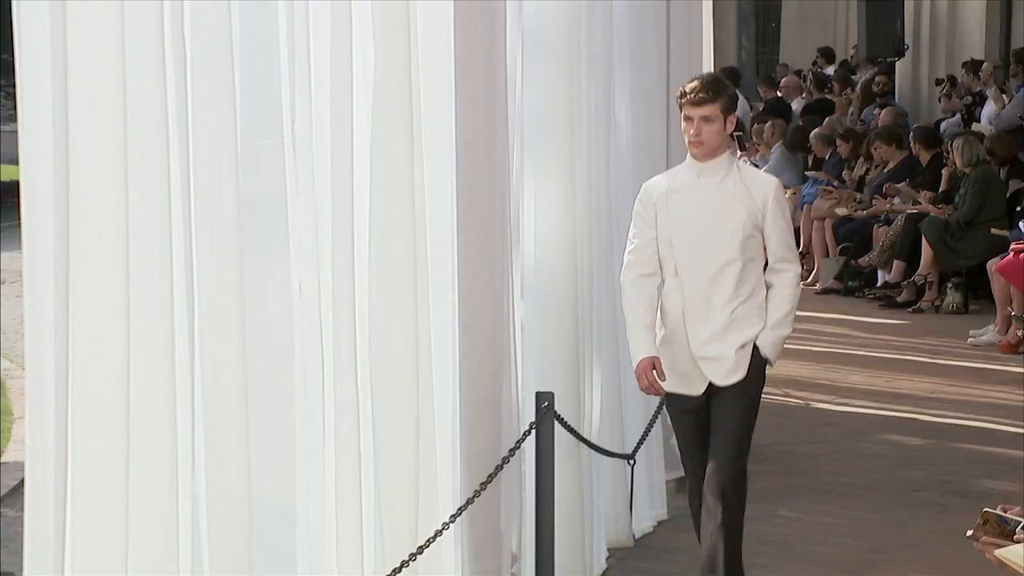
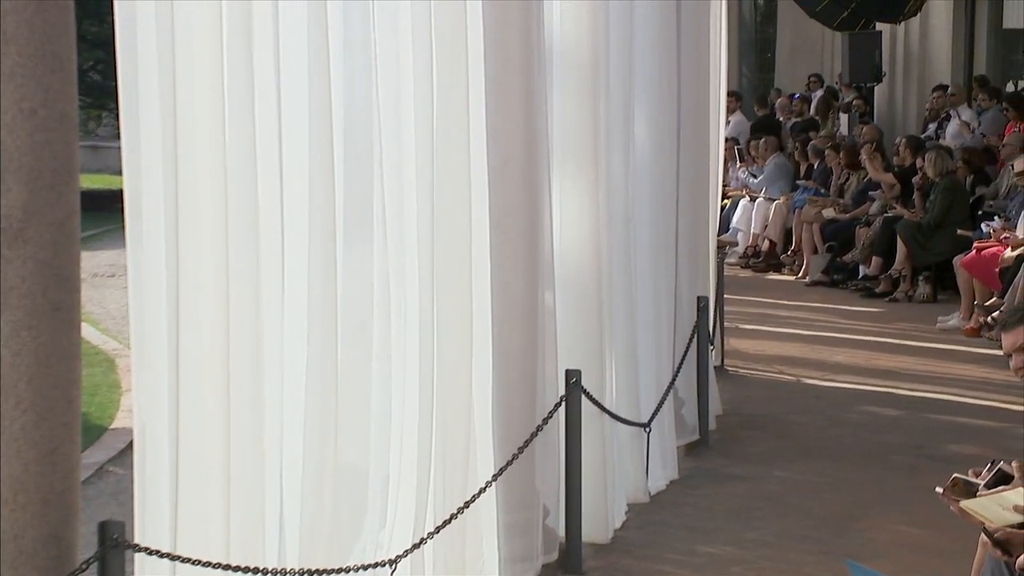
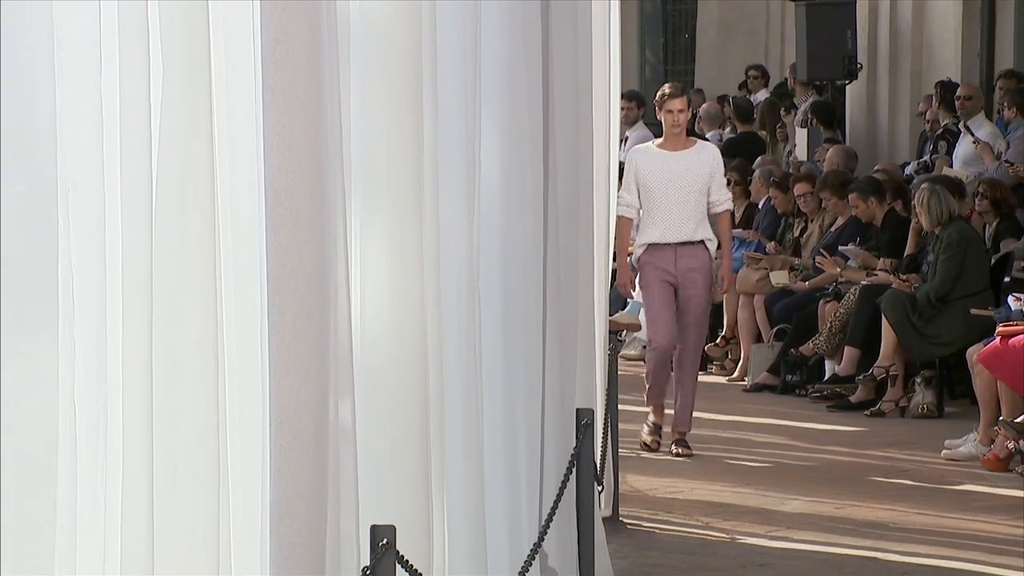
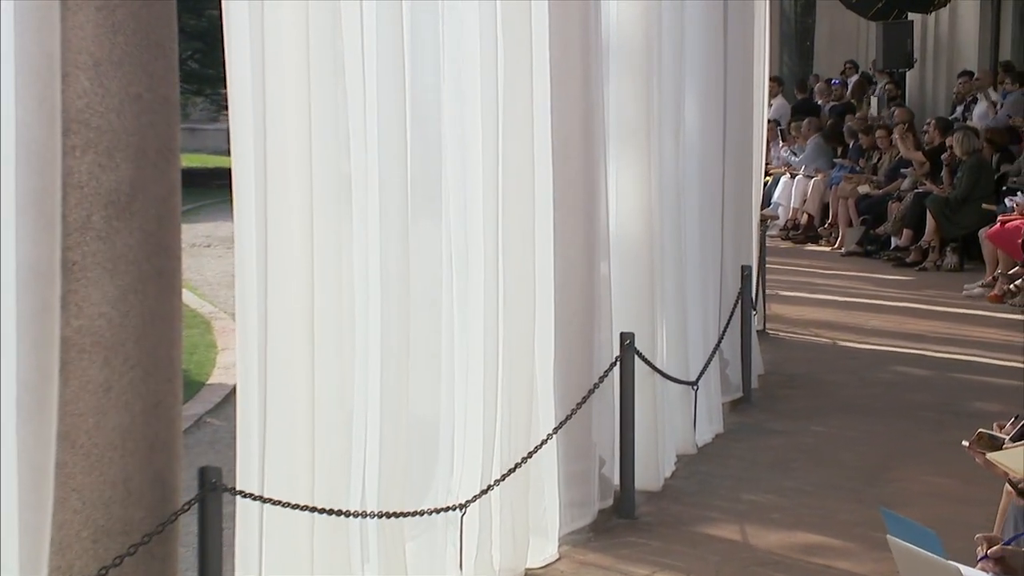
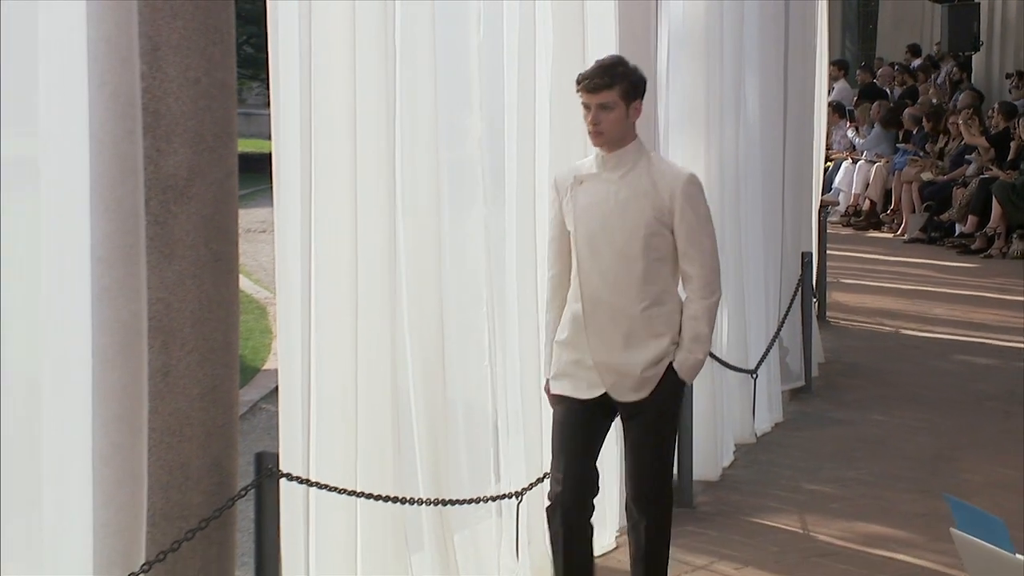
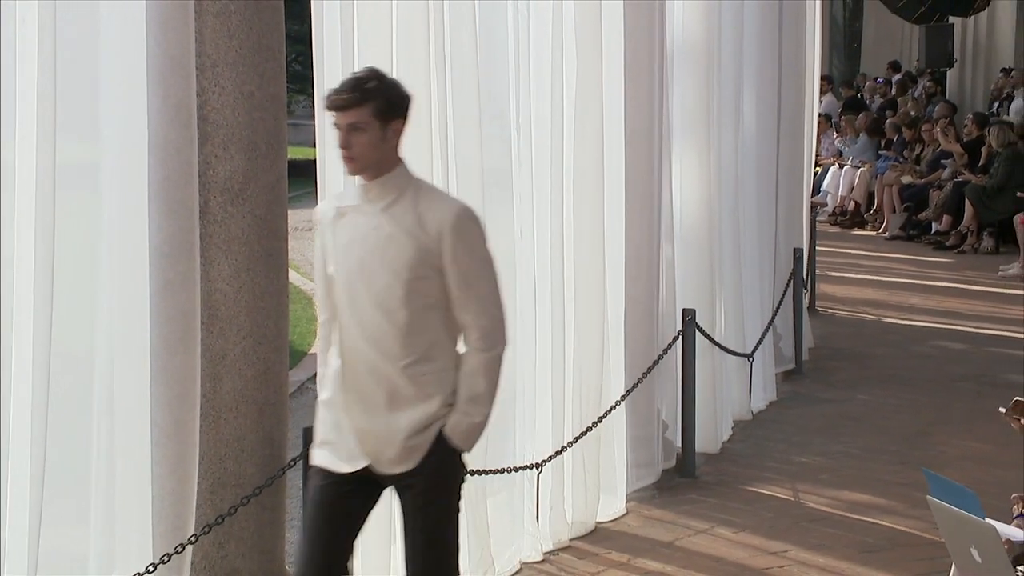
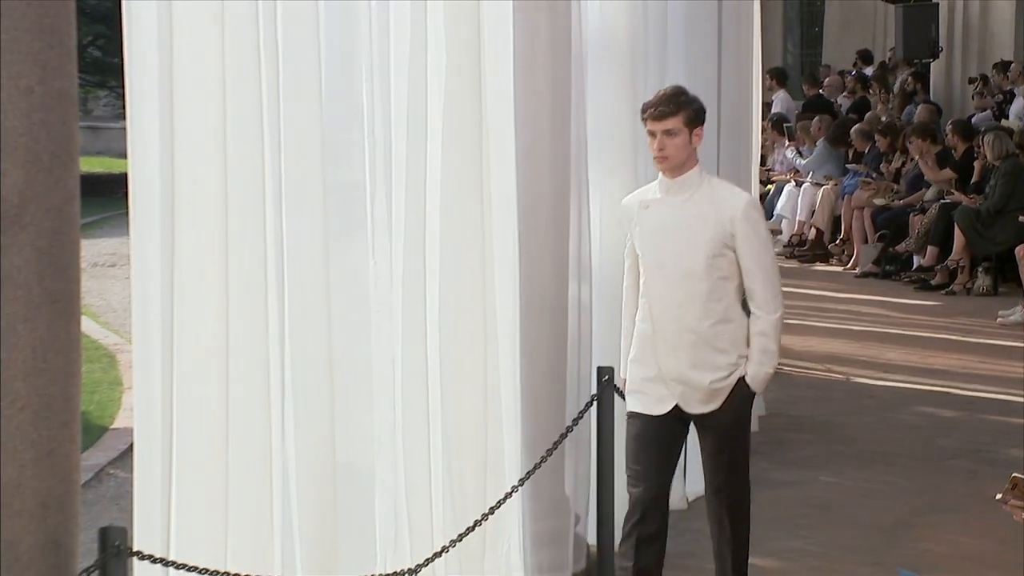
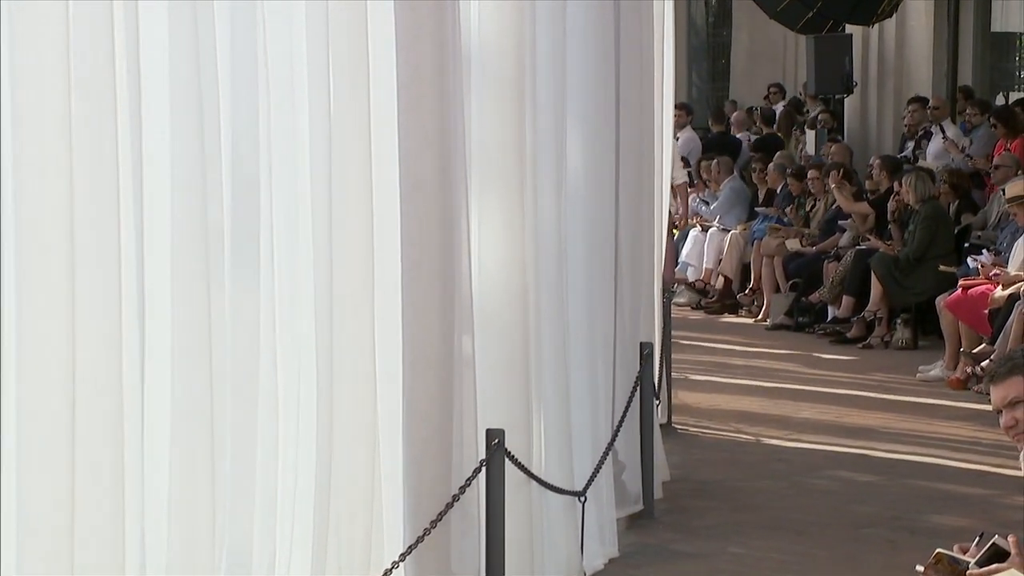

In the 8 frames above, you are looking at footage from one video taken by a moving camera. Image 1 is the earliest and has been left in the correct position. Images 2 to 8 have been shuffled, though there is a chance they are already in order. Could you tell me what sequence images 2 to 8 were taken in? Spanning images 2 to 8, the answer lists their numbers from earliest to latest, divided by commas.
7, 5, 6, 4, 2, 8, 3
